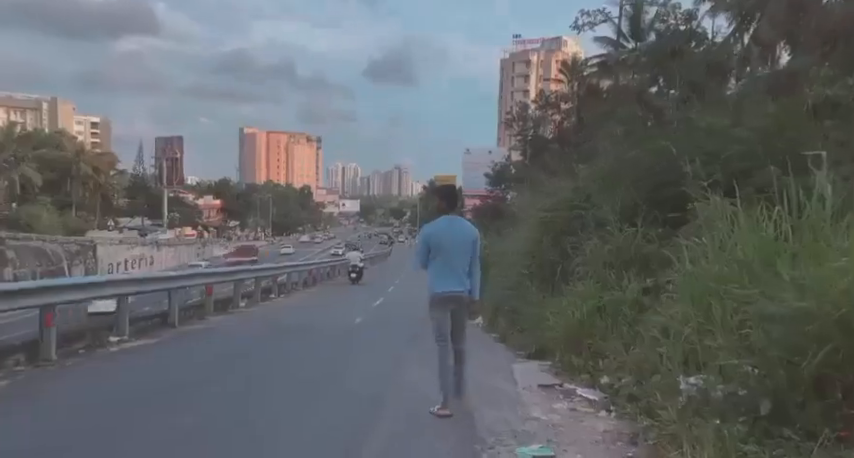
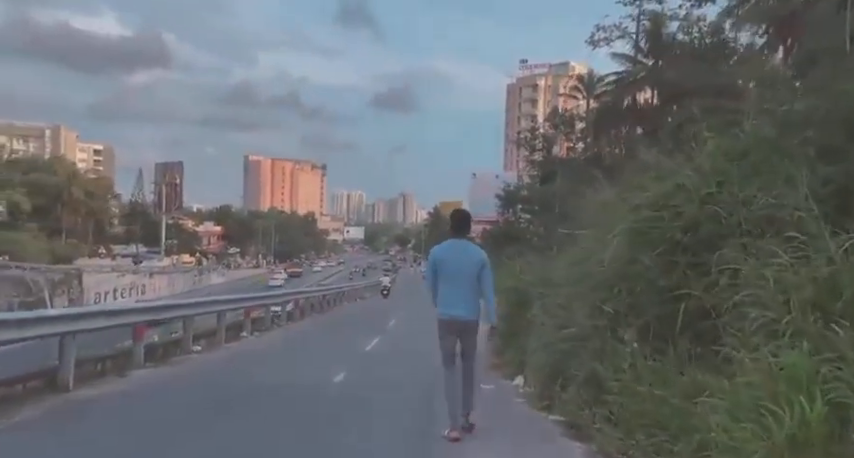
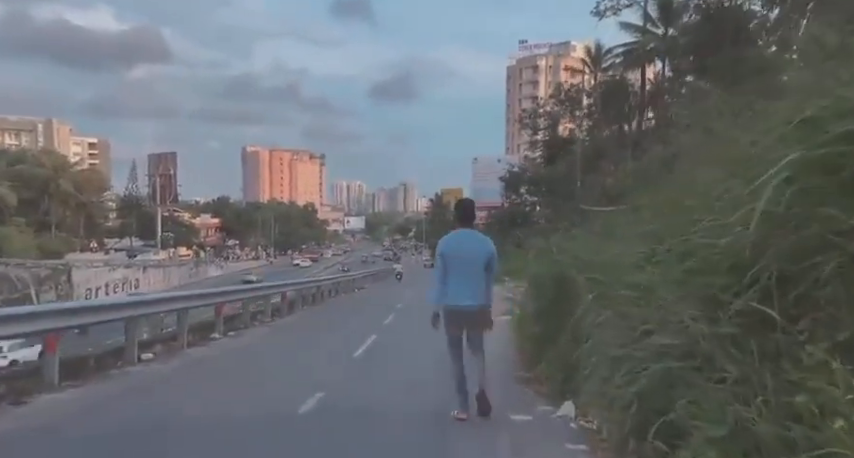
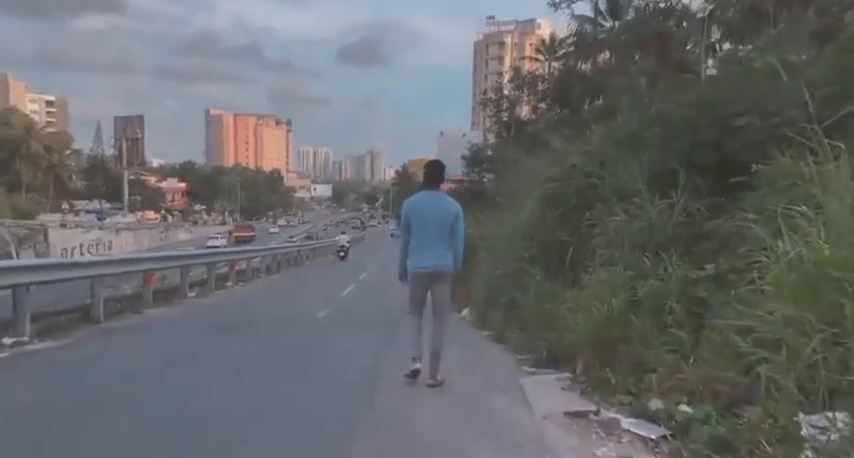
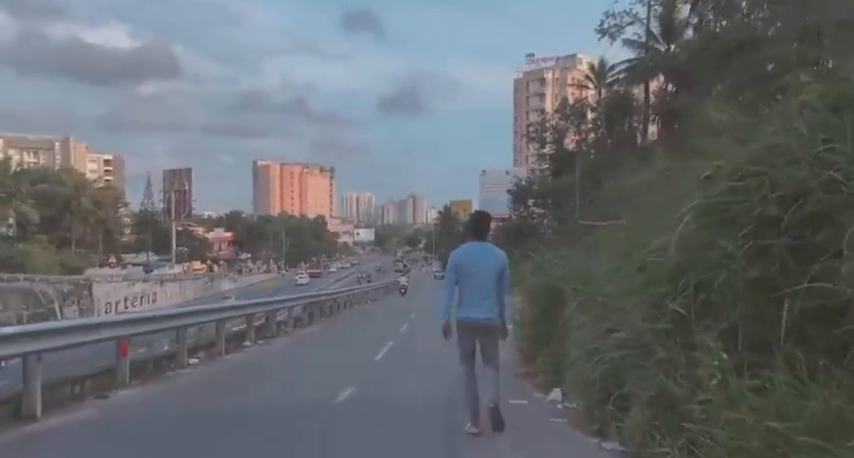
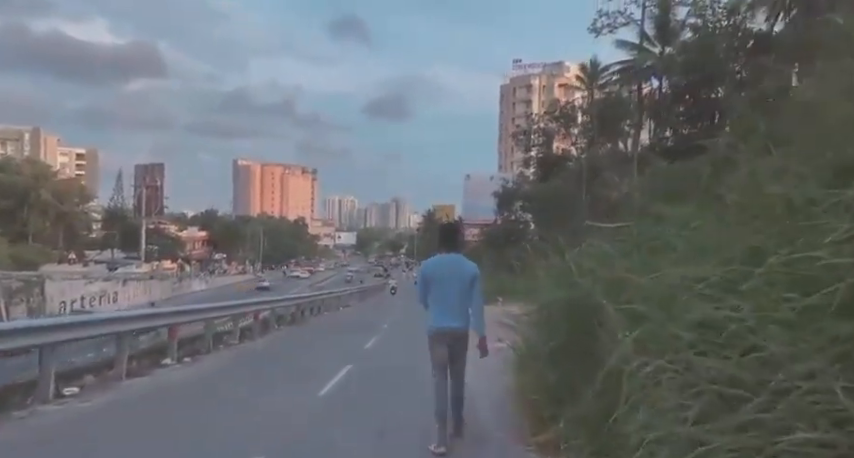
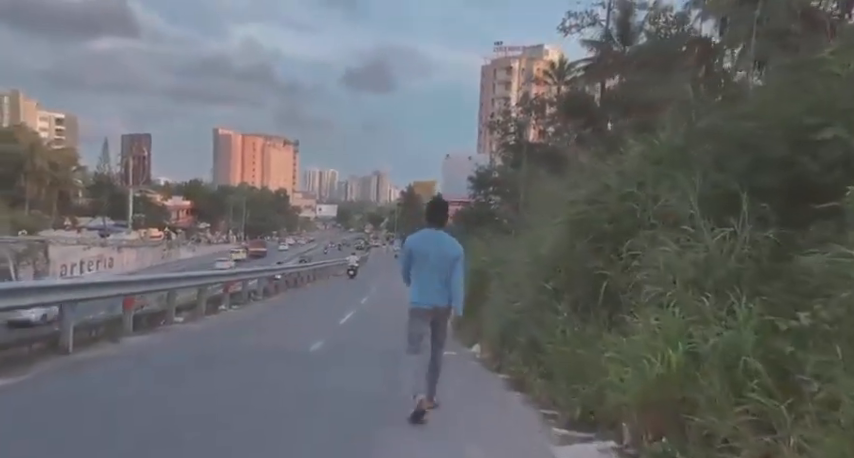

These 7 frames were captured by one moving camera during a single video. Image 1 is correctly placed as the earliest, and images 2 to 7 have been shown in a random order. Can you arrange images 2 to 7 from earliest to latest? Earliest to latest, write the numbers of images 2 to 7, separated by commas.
4, 7, 2, 5, 3, 6
